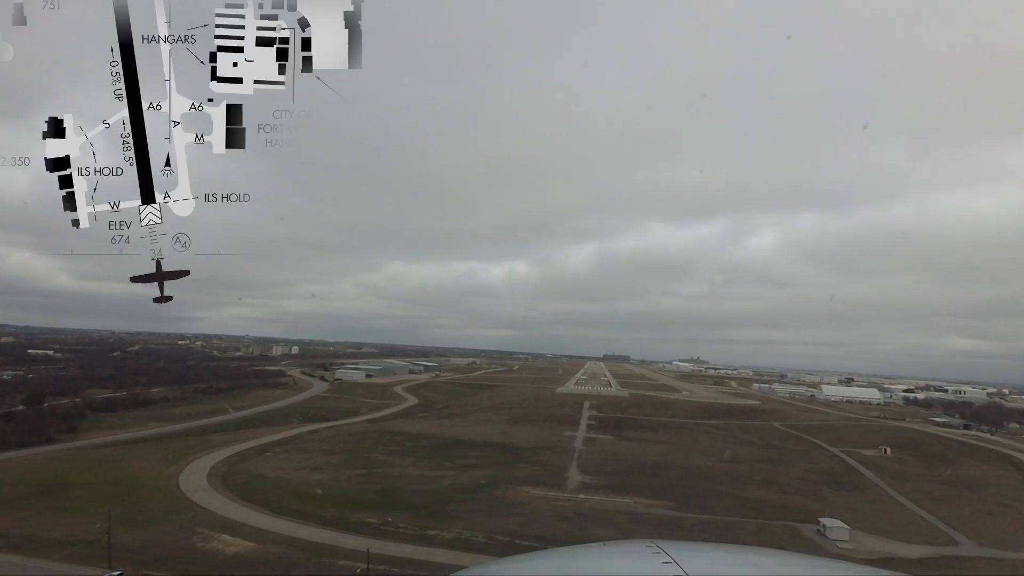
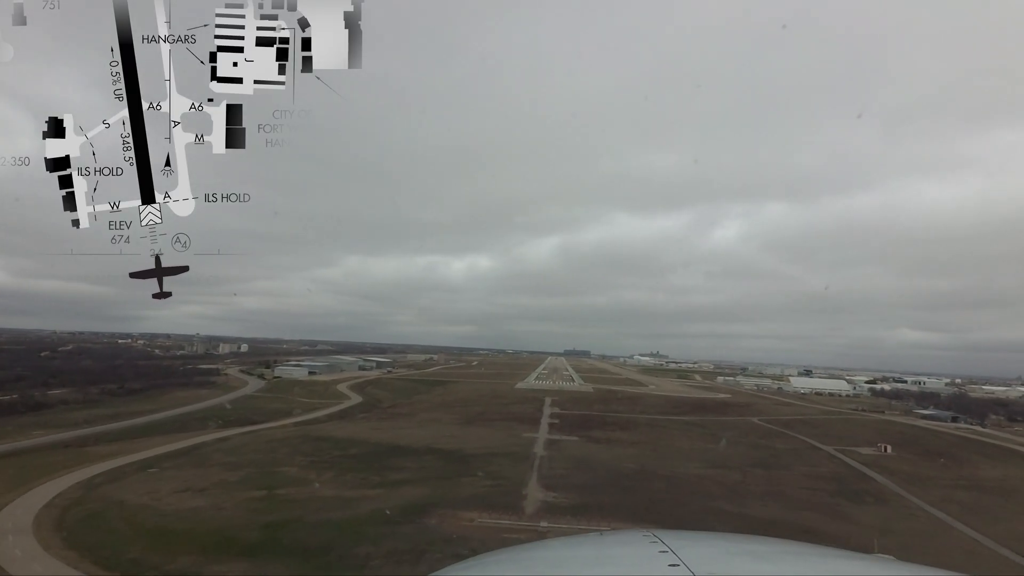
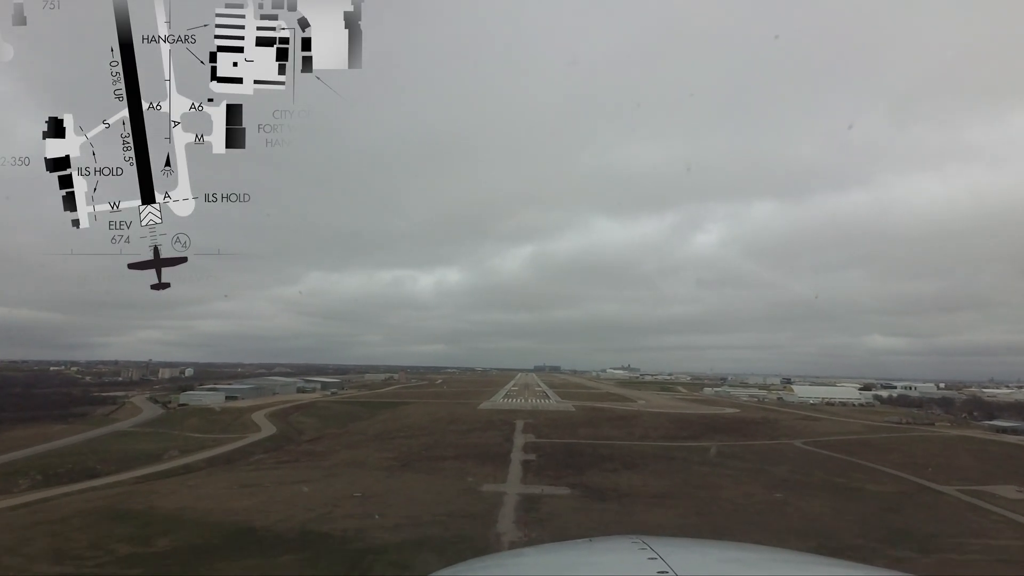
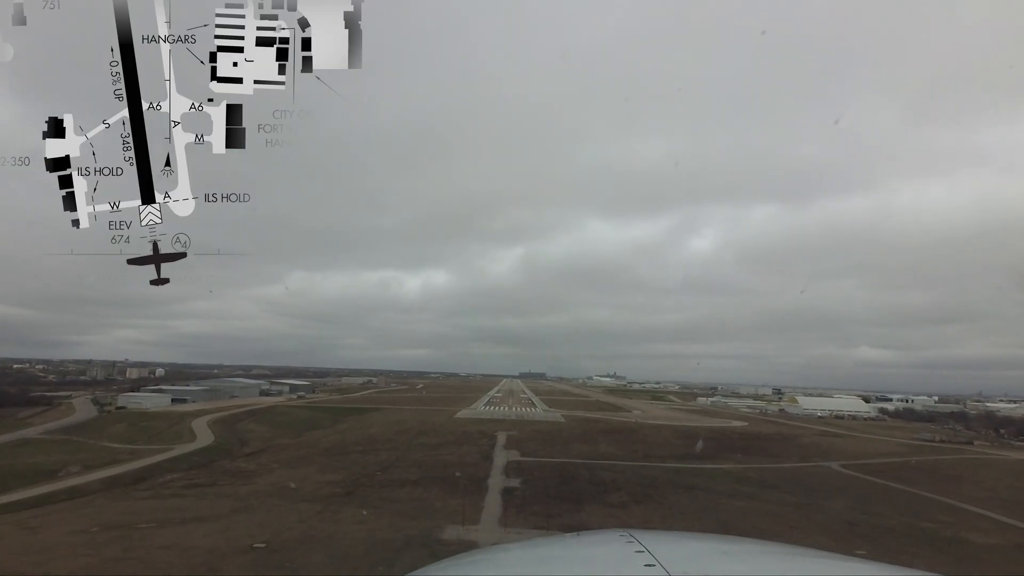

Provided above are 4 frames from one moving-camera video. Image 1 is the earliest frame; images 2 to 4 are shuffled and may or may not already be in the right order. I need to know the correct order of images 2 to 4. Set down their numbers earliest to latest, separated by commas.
2, 3, 4
